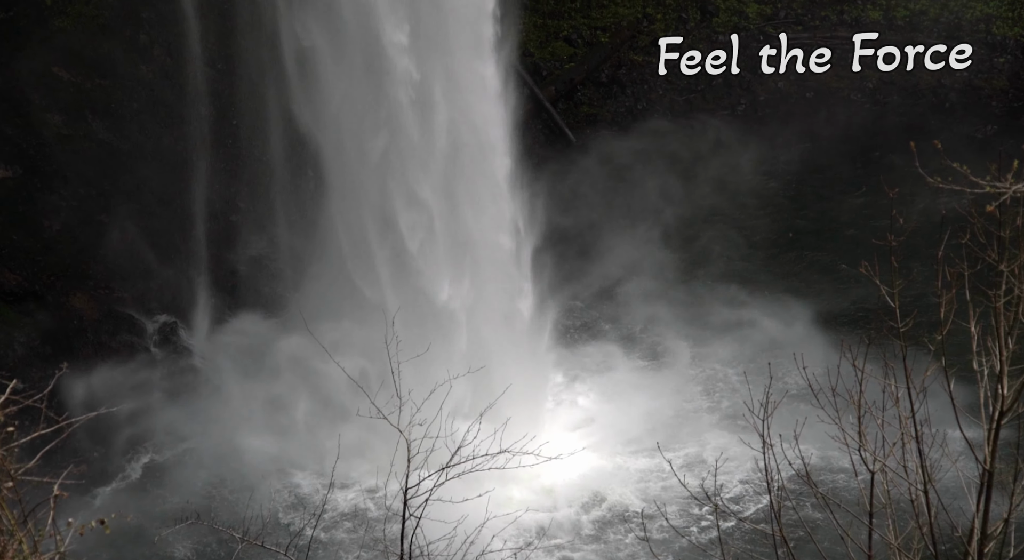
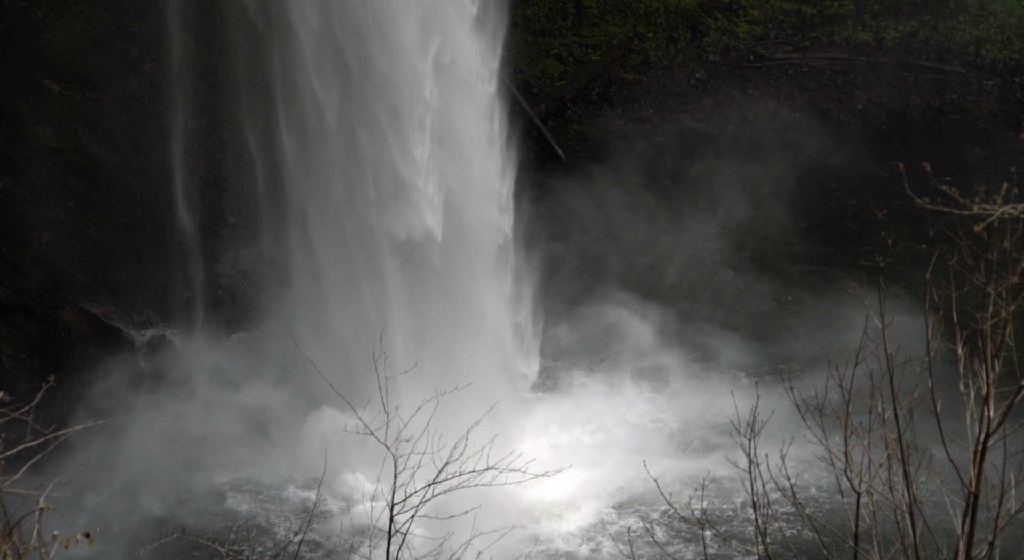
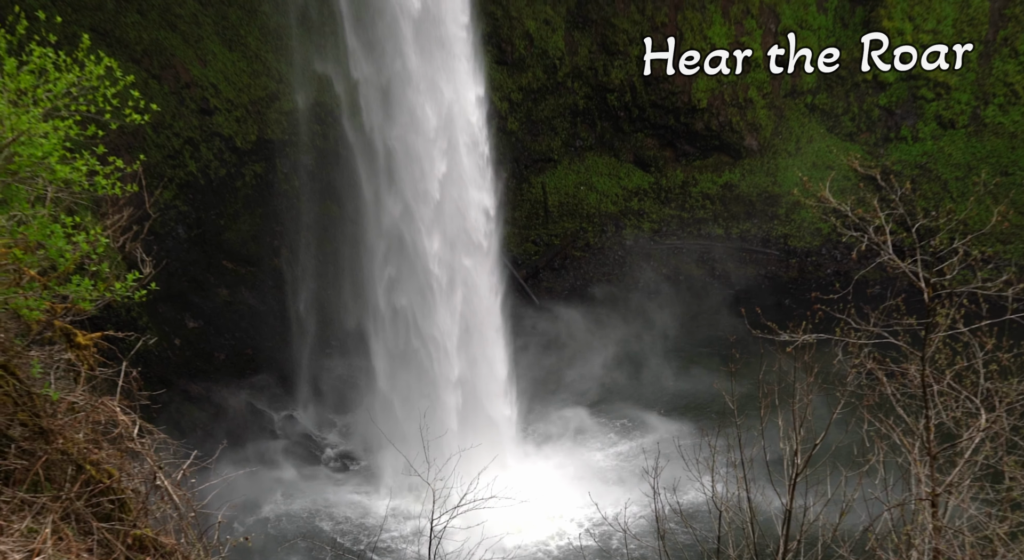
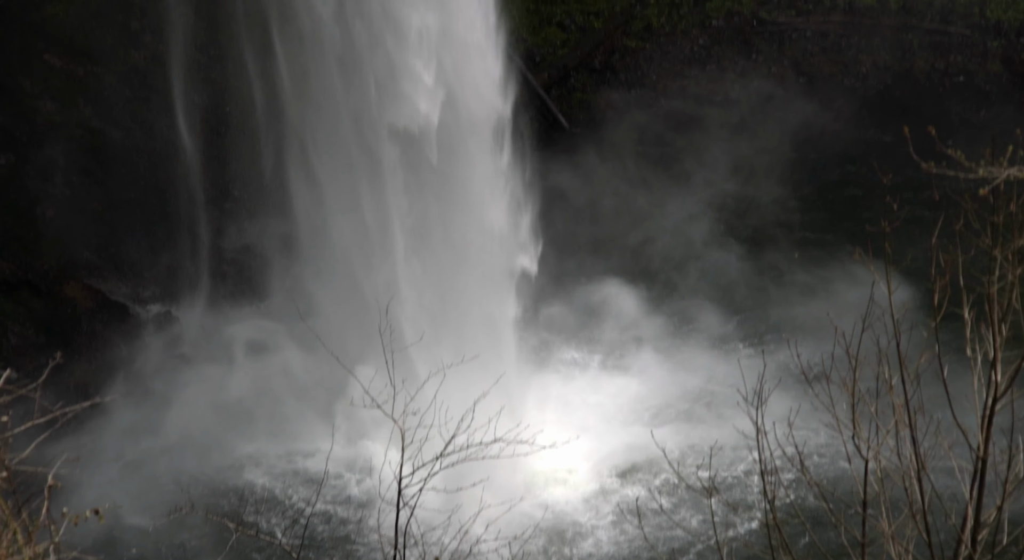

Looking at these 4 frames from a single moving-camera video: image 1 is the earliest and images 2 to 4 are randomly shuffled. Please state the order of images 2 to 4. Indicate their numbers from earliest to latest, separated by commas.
4, 2, 3
